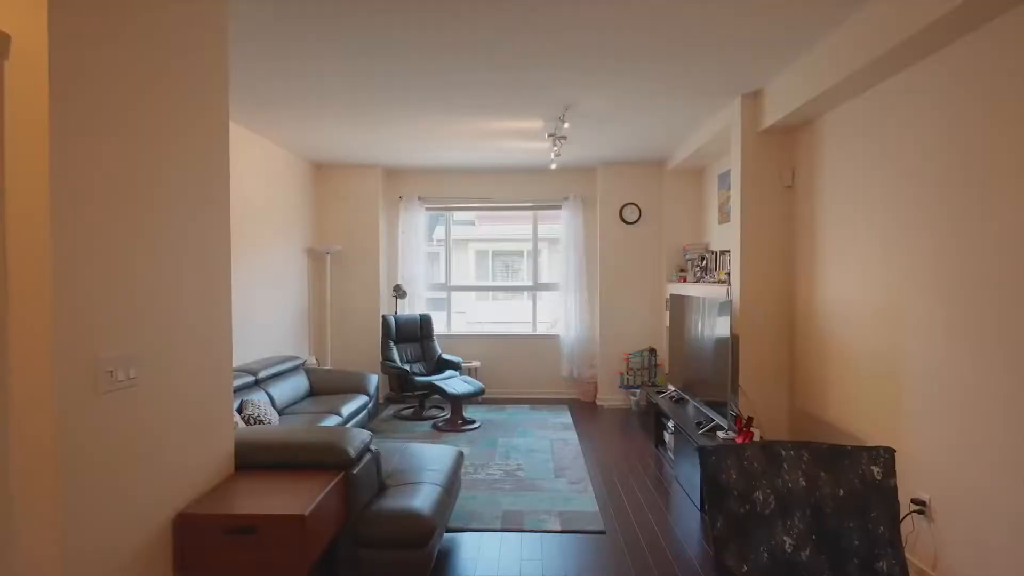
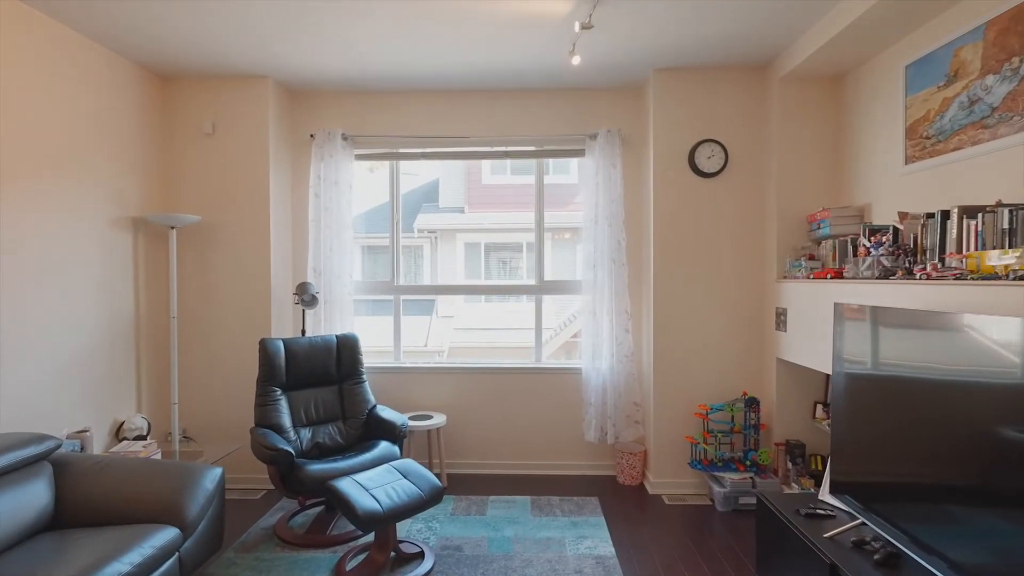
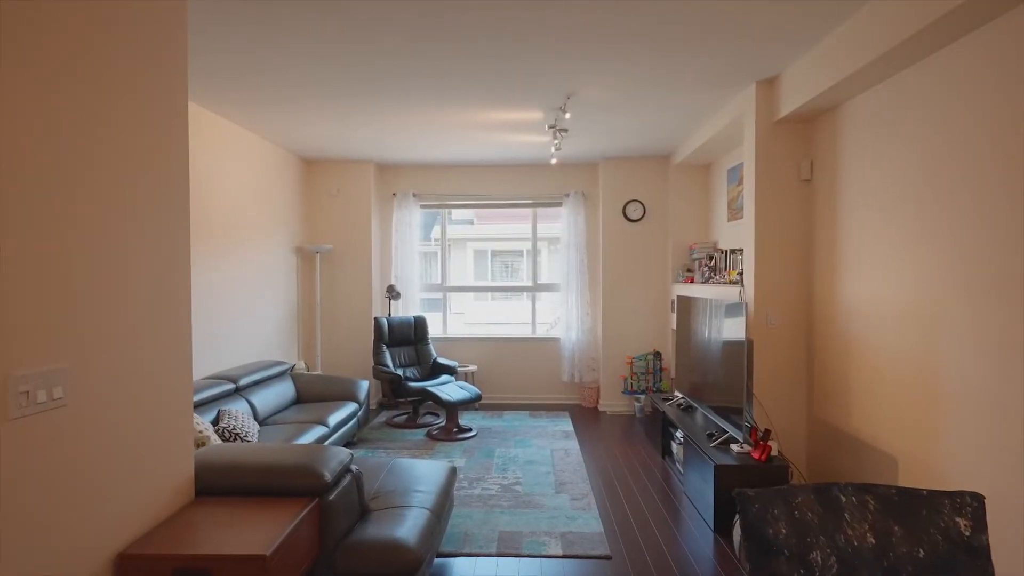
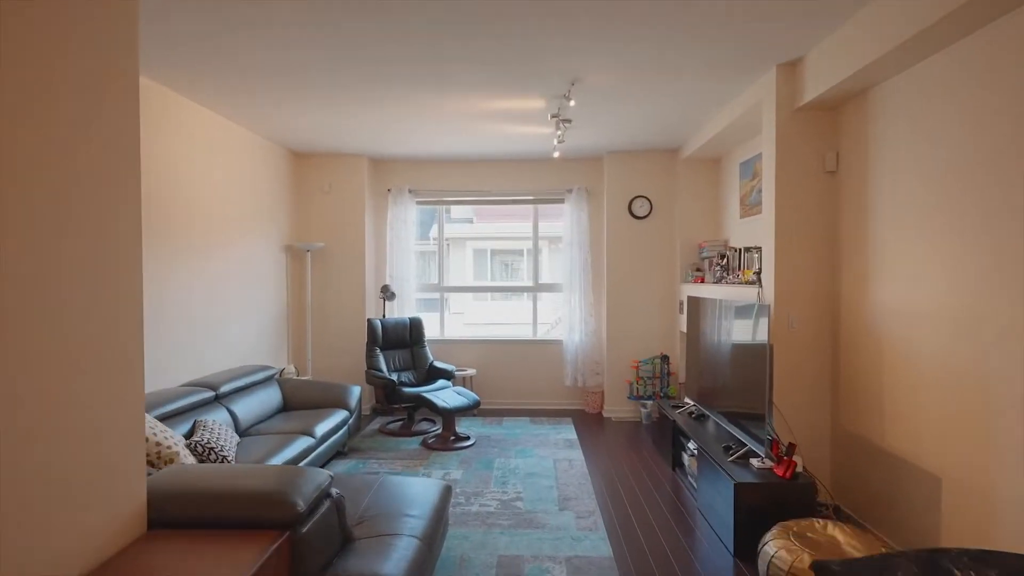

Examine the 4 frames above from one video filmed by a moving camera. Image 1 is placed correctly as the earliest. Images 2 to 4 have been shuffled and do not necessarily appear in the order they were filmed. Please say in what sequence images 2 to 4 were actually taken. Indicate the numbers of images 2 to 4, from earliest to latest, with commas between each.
3, 4, 2
